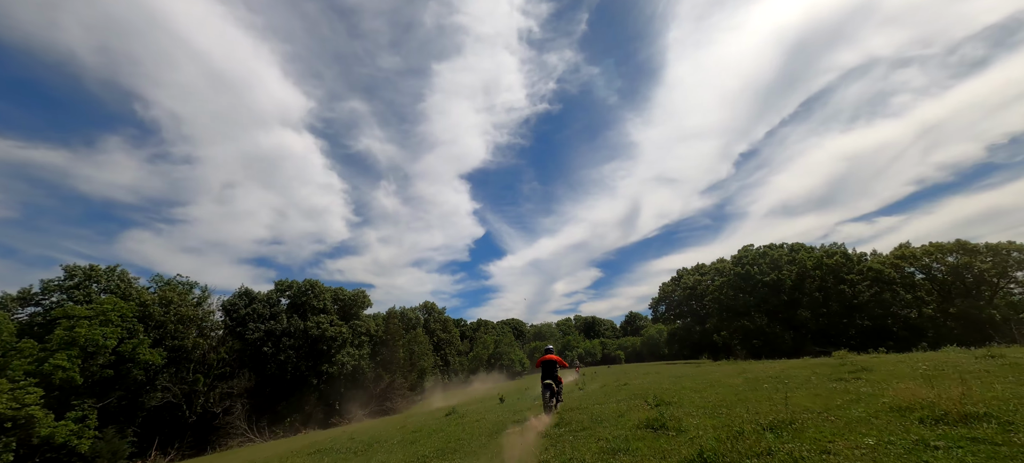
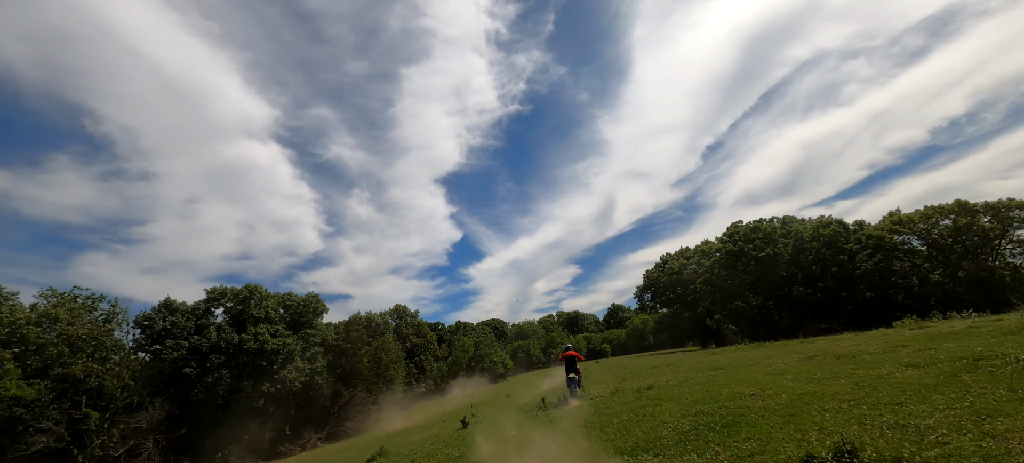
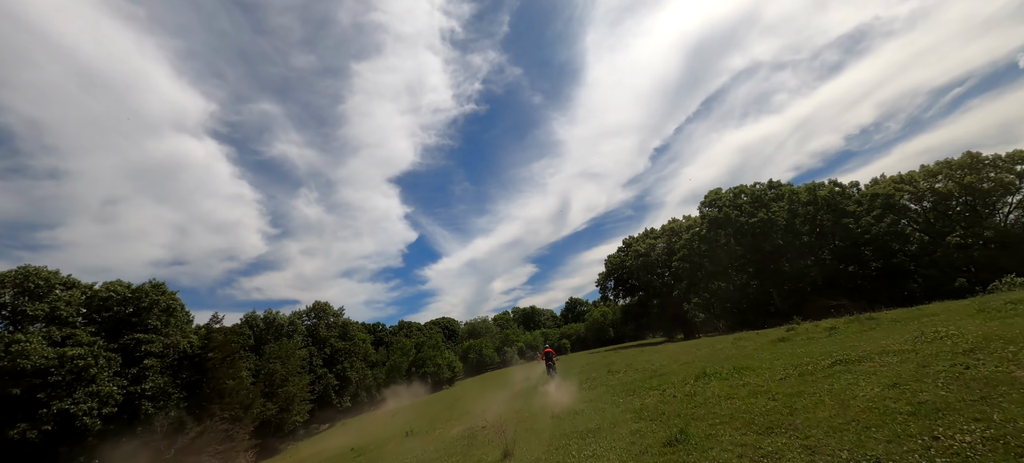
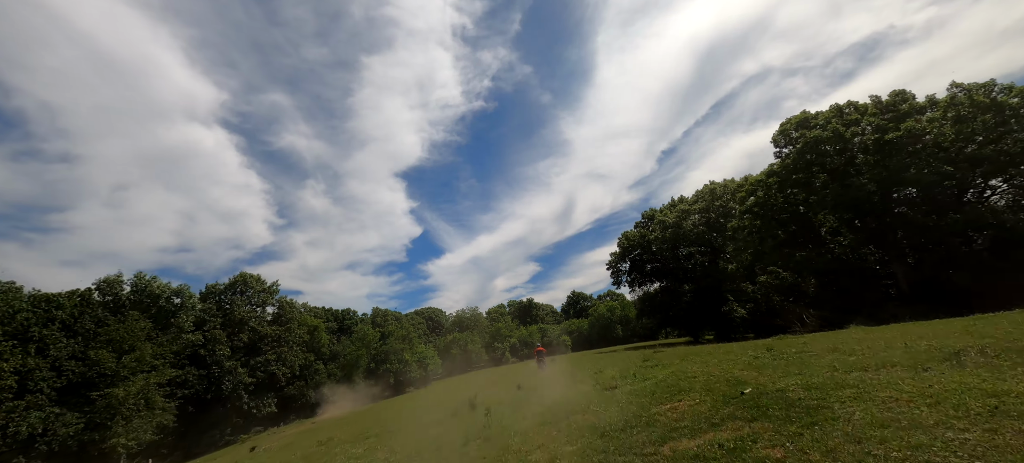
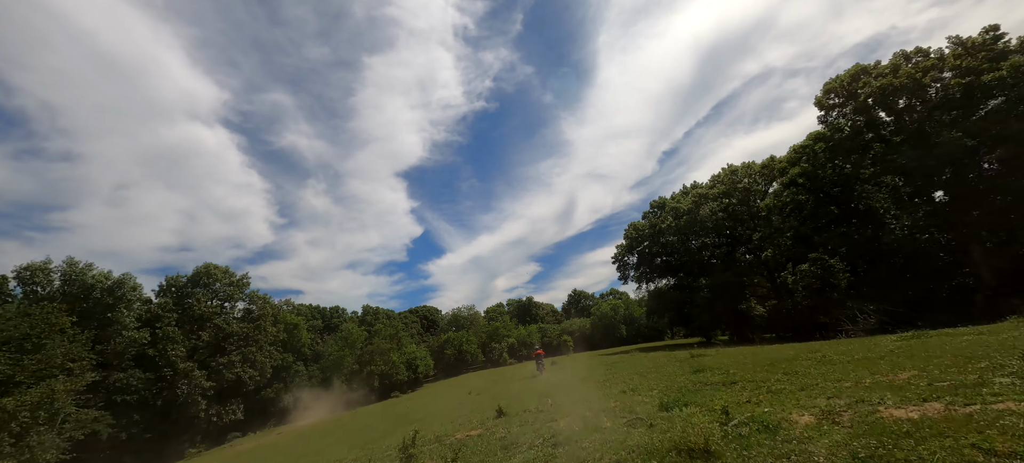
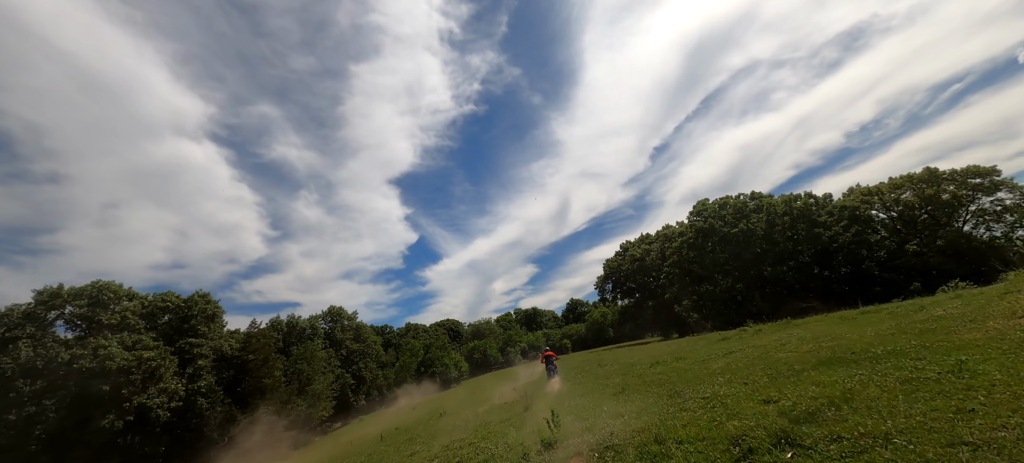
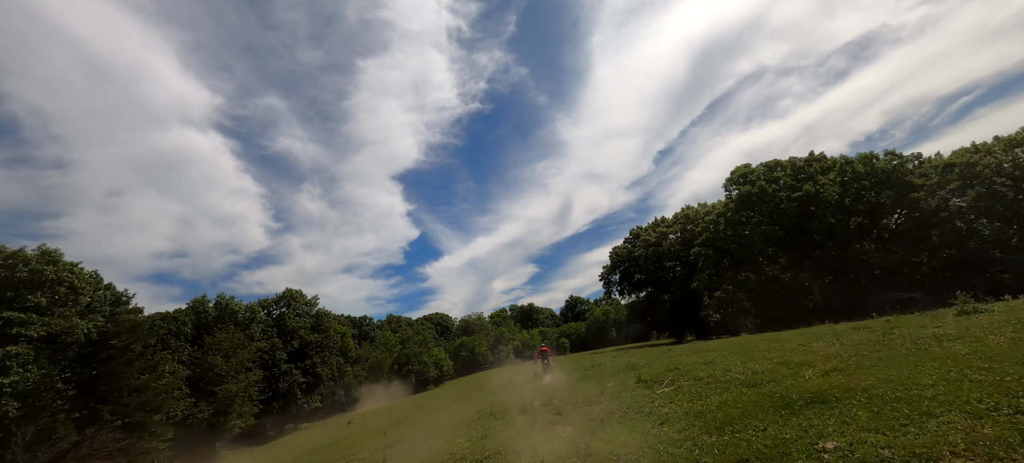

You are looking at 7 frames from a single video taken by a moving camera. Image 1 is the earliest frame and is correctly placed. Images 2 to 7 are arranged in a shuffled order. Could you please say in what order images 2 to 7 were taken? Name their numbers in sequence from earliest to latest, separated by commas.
2, 6, 3, 7, 4, 5
